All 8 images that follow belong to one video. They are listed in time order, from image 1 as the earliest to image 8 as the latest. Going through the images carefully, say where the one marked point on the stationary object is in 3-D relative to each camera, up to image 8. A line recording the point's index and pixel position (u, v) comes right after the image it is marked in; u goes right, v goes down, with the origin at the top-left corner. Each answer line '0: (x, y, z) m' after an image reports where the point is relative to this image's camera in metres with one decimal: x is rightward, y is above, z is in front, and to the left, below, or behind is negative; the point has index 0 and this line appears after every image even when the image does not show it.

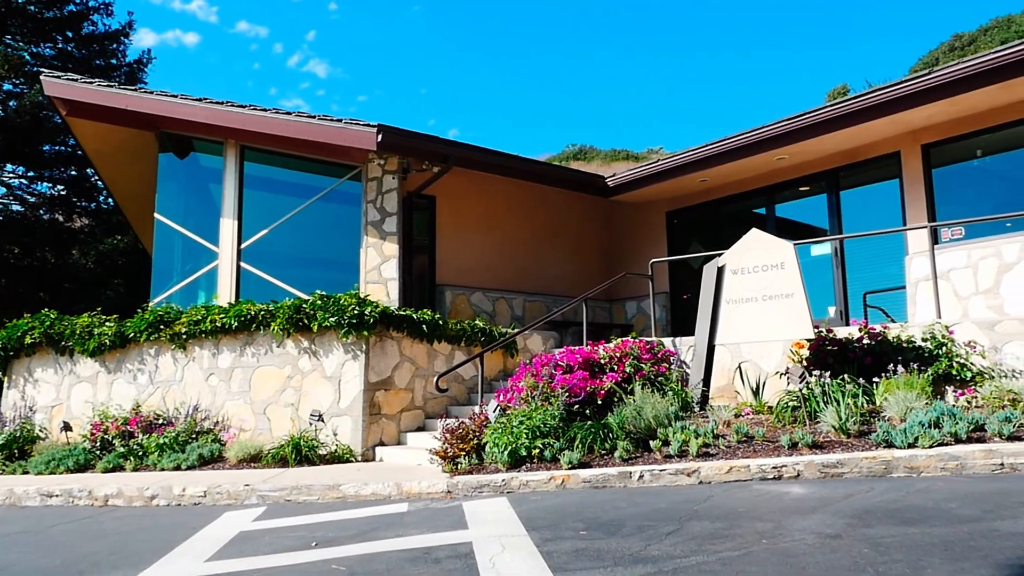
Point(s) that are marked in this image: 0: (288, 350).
0: (-2.2, -0.6, +7.9) m
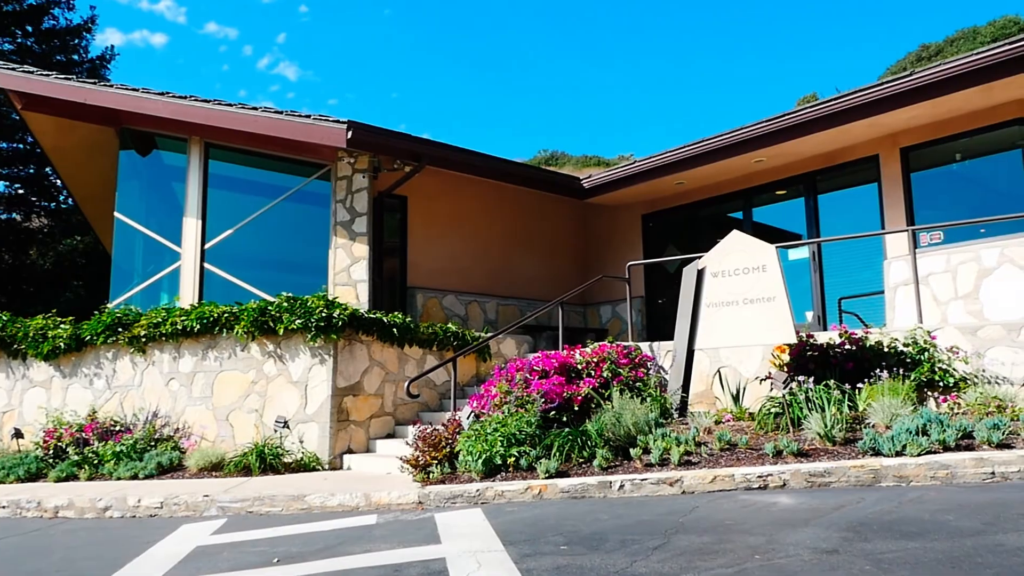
0: (-2.5, -0.6, +7.6) m
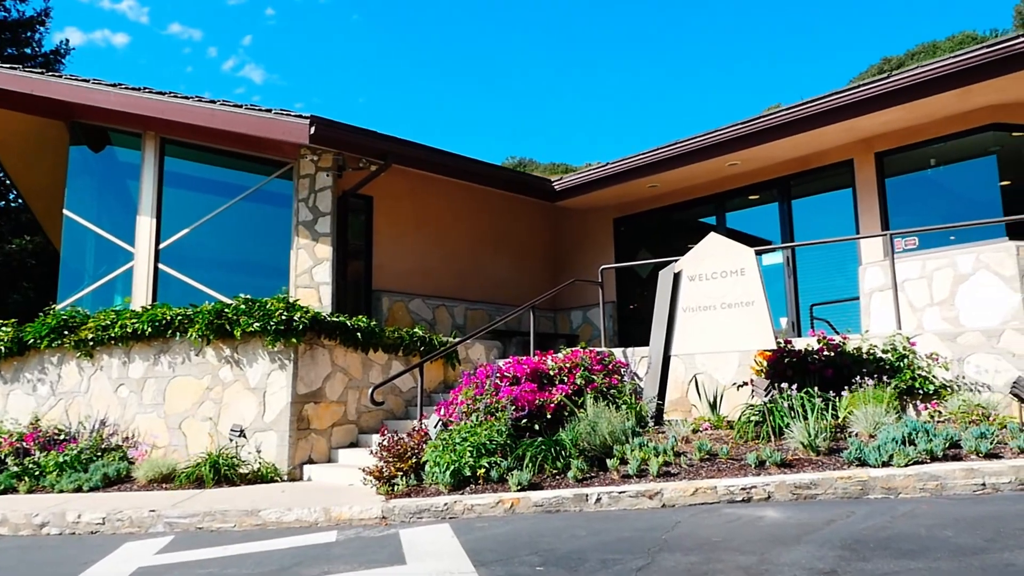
0: (-2.7, -0.6, +7.2) m
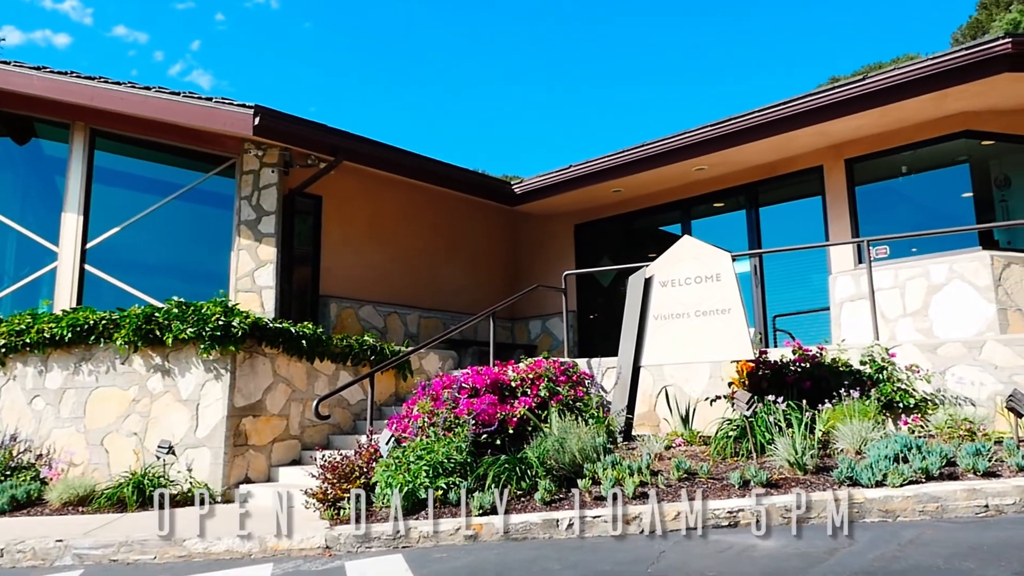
0: (-3.1, -0.6, +6.6) m
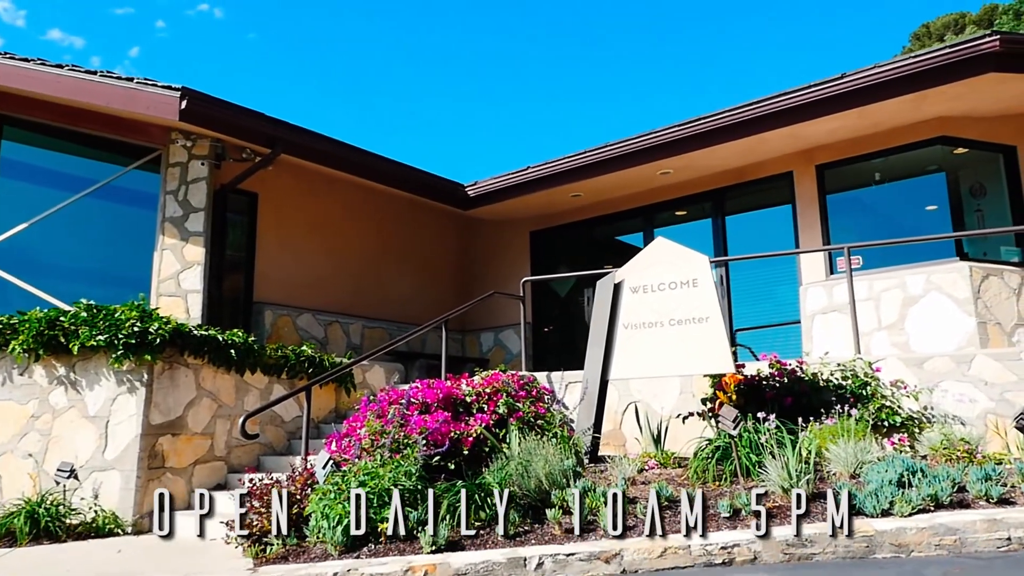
0: (-3.4, -0.6, +5.7) m
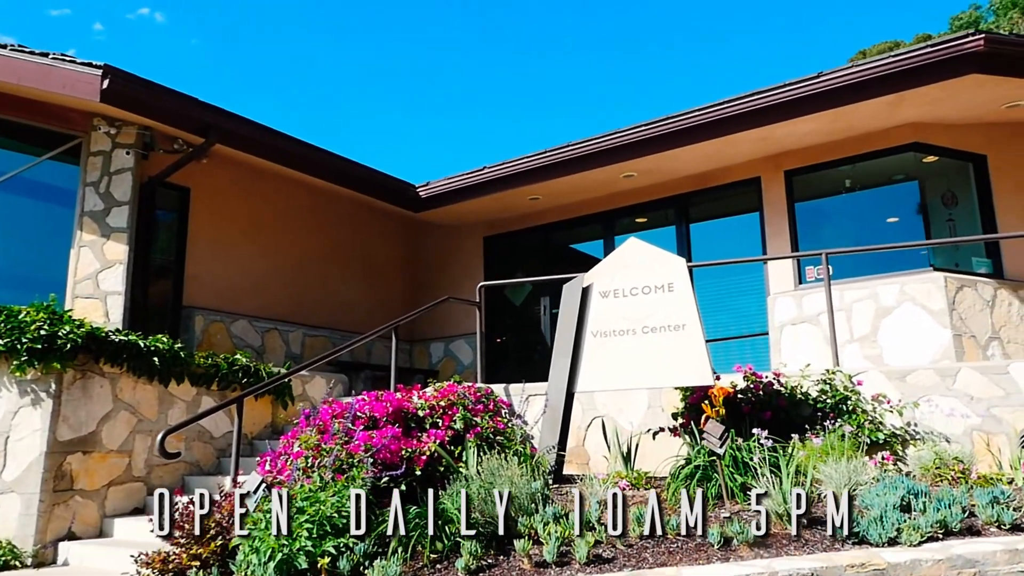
0: (-3.7, -0.6, +5.0) m
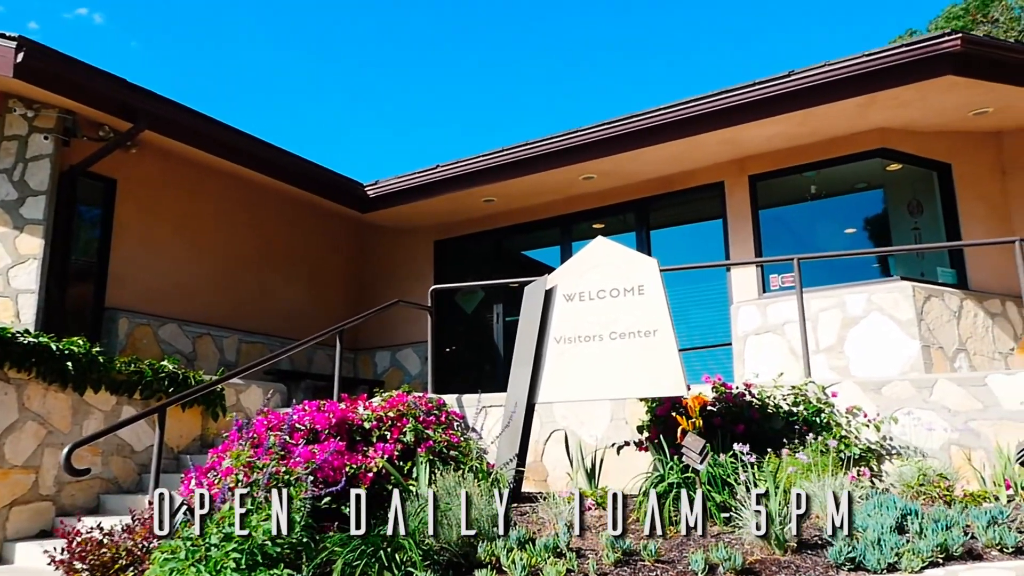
0: (-4.0, -0.6, +4.4) m
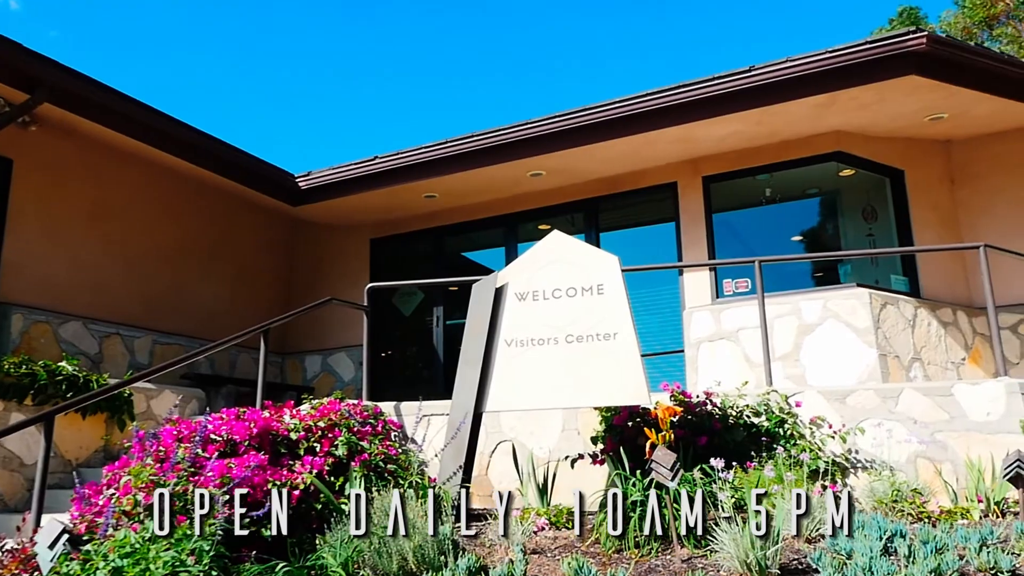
0: (-4.2, -0.5, +3.6) m
